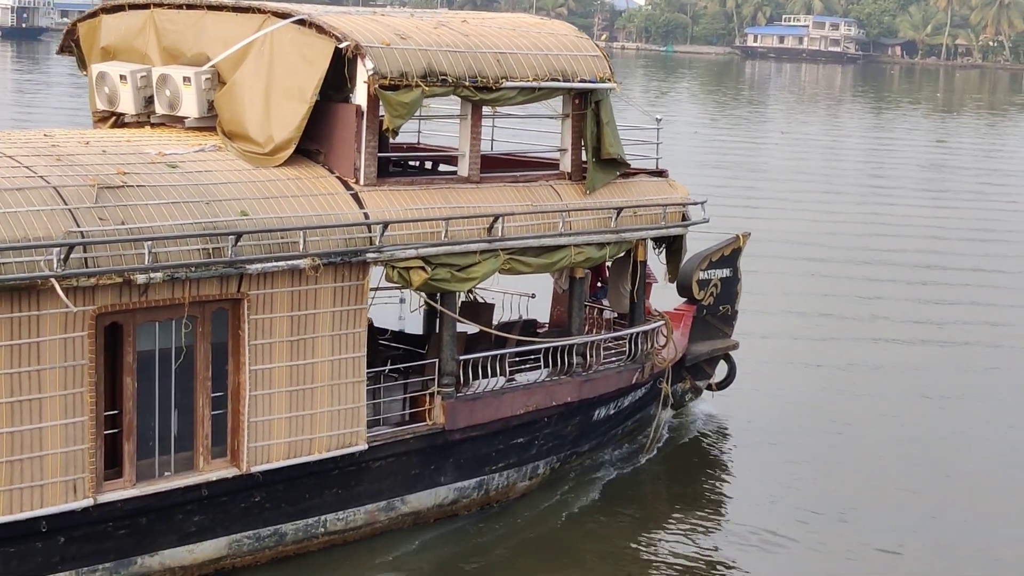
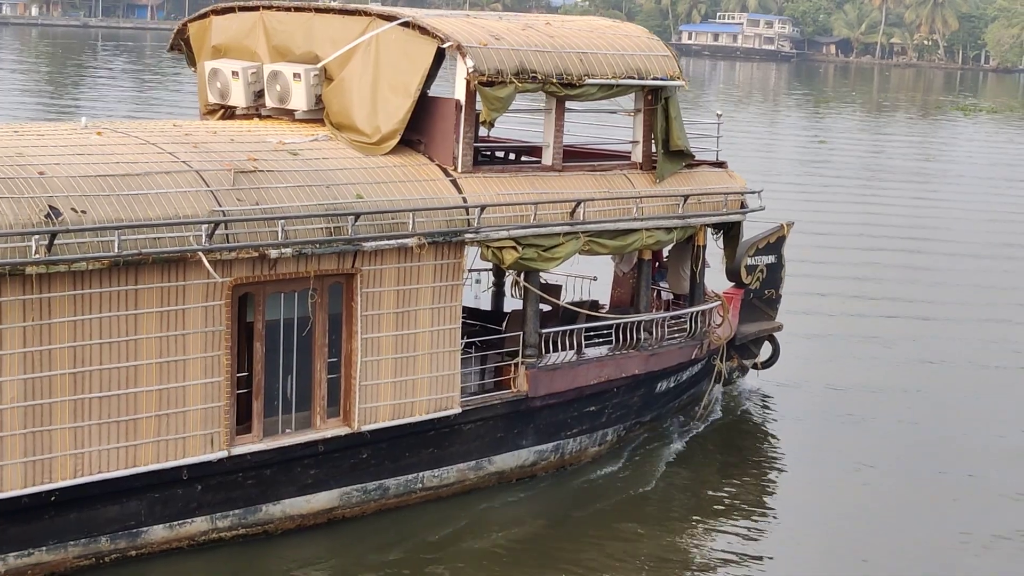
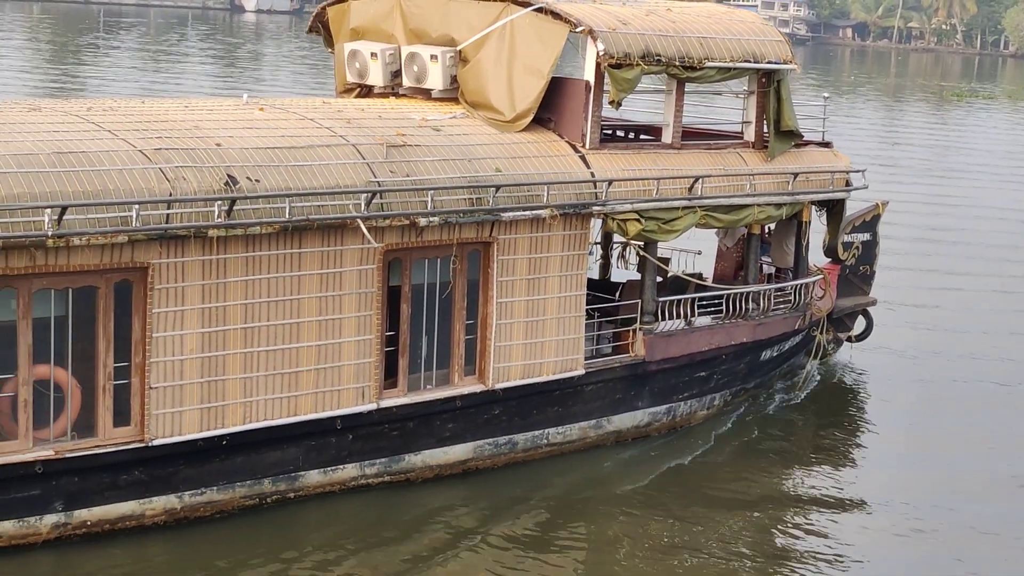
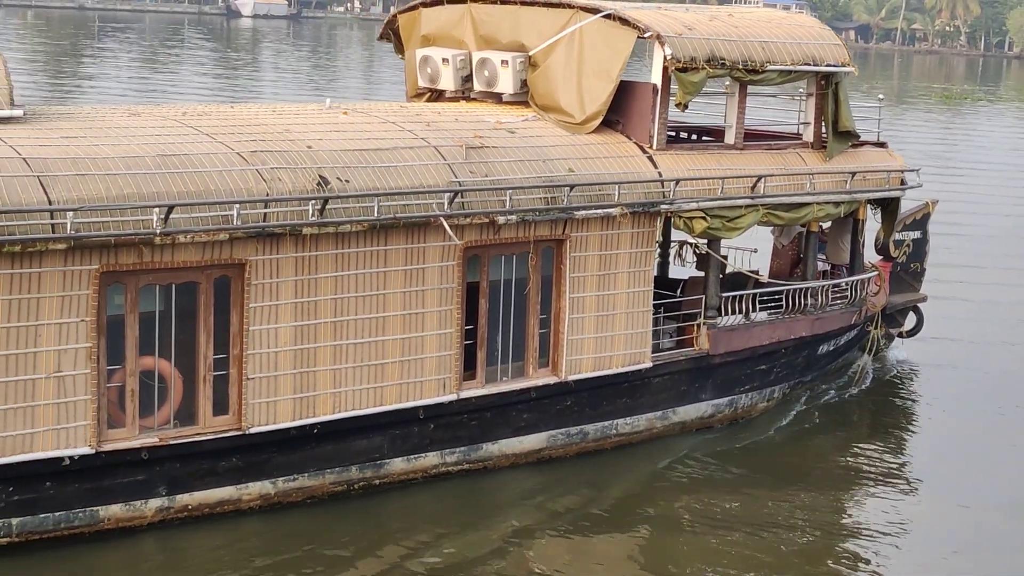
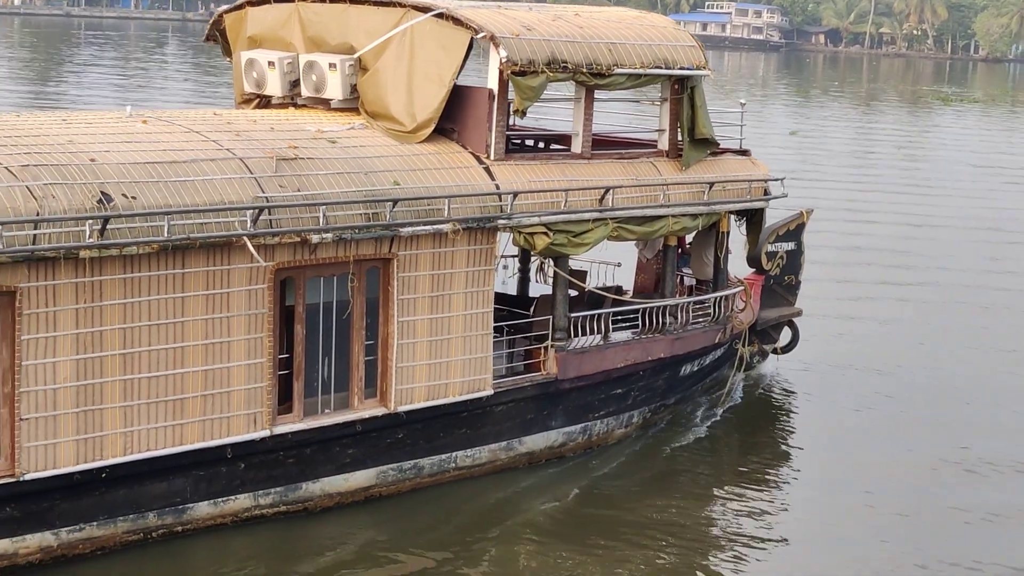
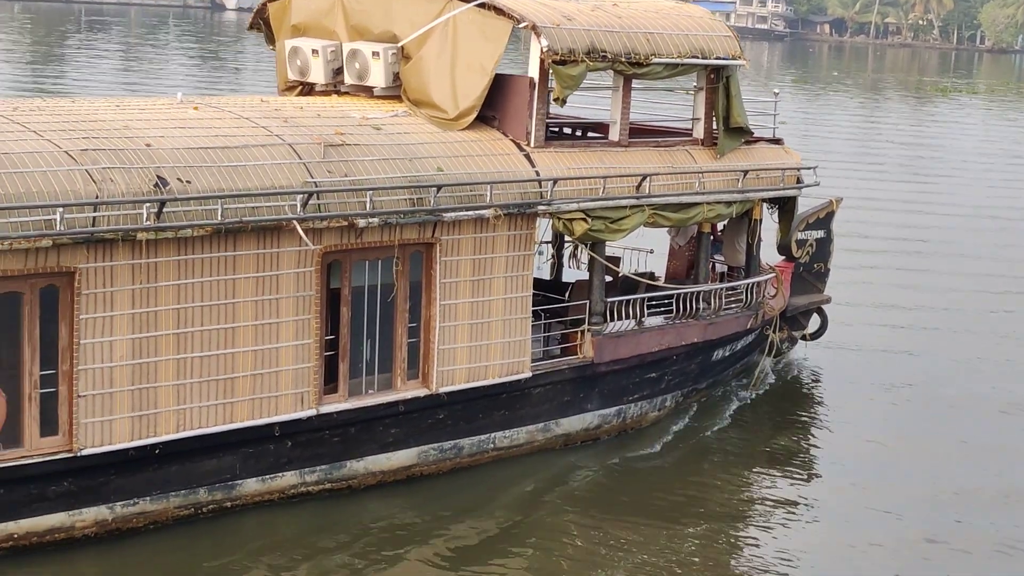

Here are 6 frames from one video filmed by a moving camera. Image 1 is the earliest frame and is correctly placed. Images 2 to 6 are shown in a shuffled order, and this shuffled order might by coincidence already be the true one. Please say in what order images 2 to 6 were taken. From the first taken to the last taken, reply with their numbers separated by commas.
2, 5, 6, 3, 4
